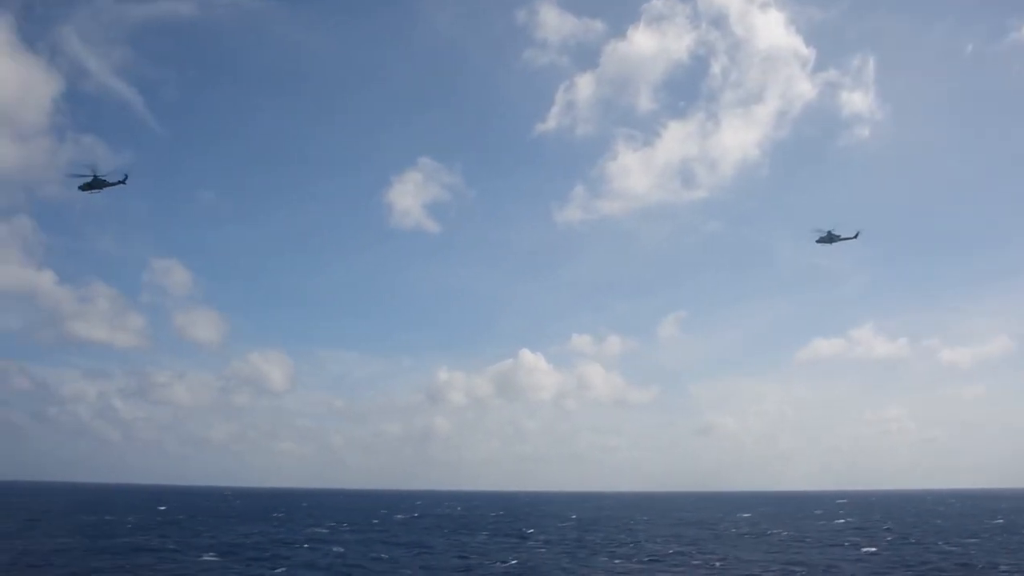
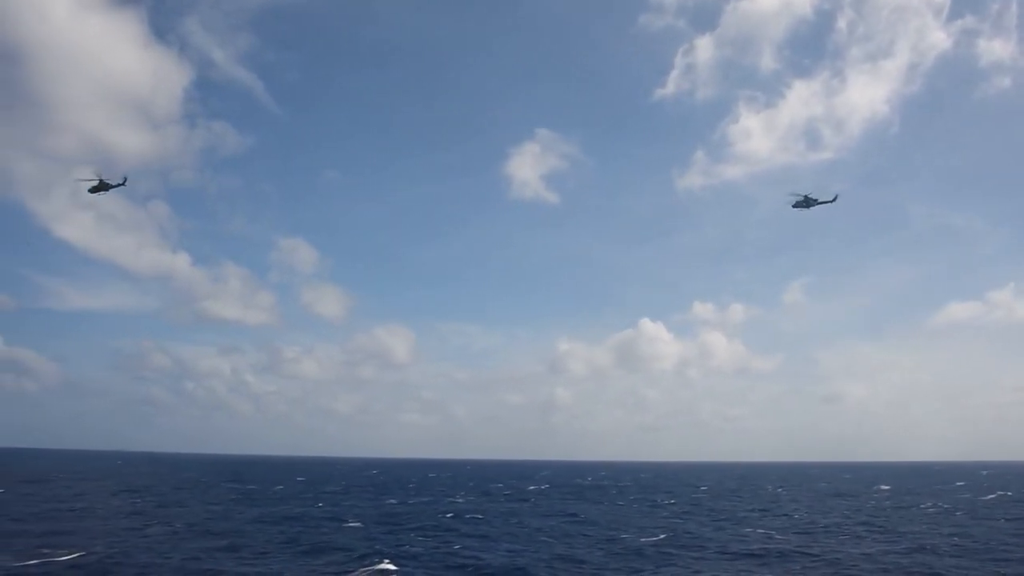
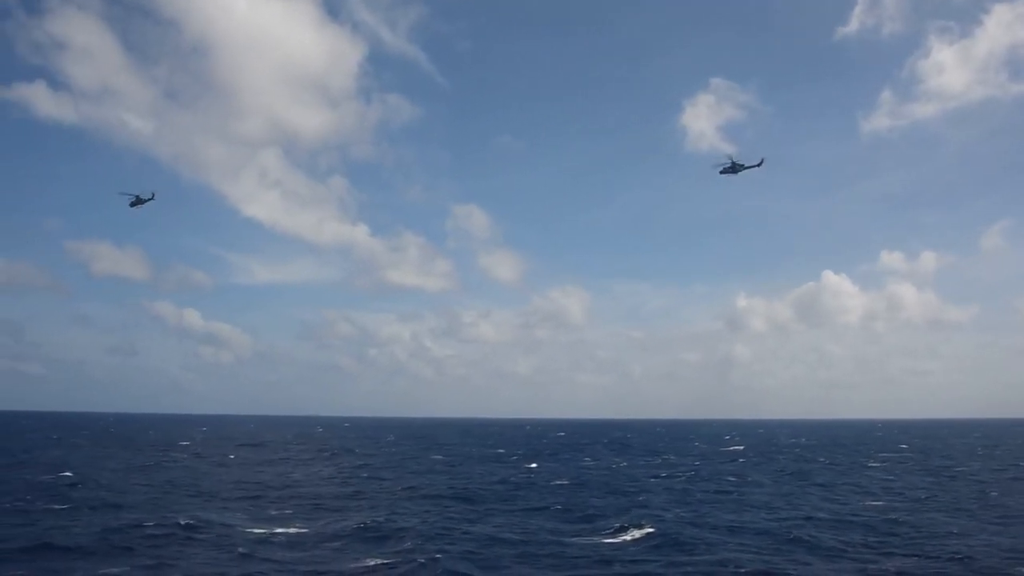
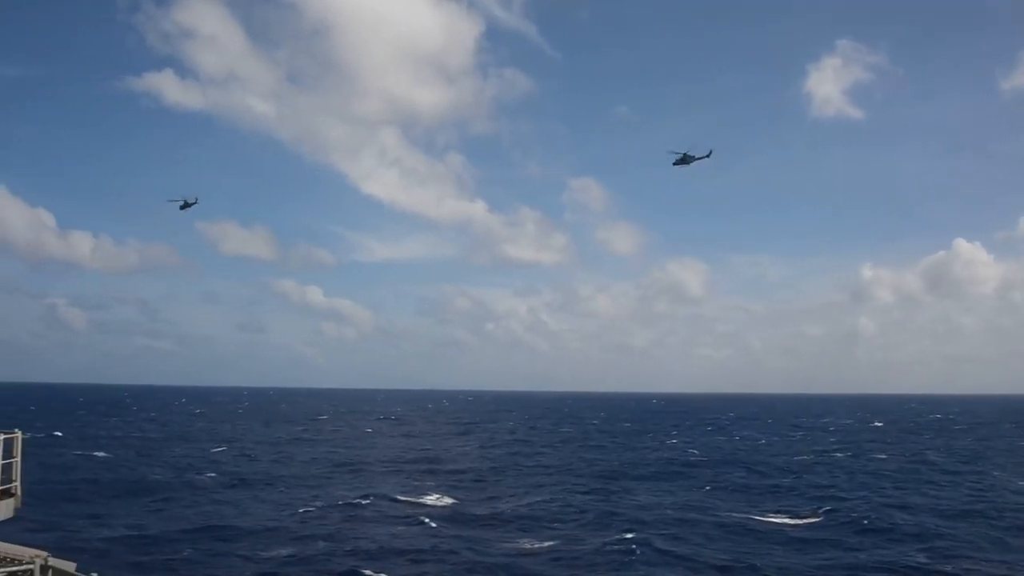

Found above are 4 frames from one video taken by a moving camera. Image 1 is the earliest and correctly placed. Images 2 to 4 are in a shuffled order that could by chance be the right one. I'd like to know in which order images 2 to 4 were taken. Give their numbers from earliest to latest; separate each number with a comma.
2, 3, 4
